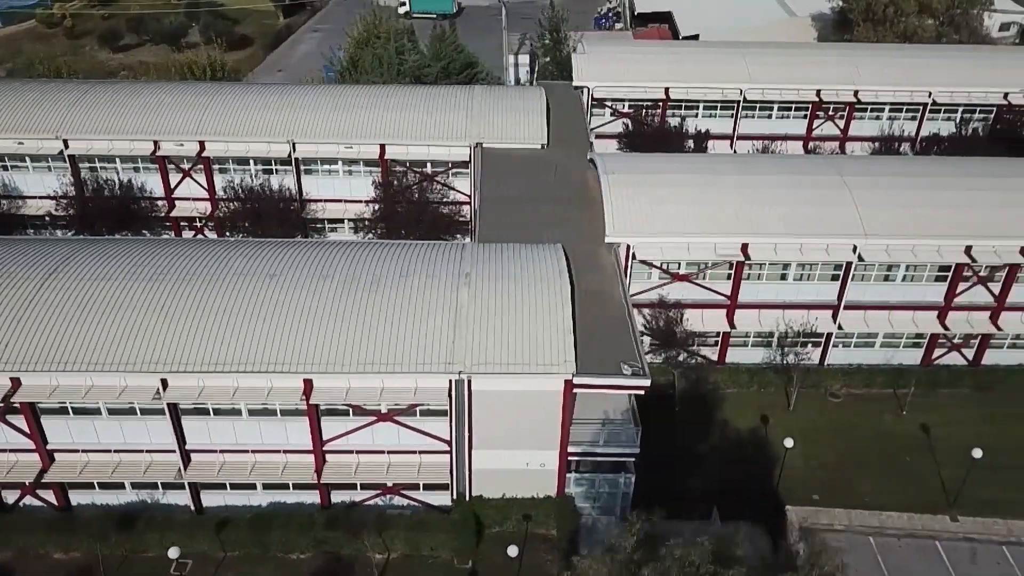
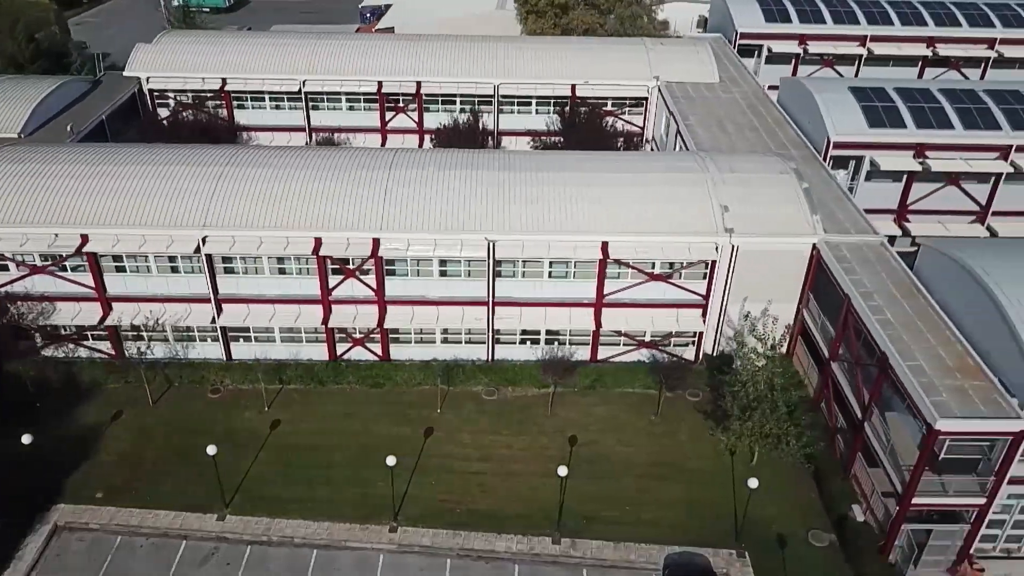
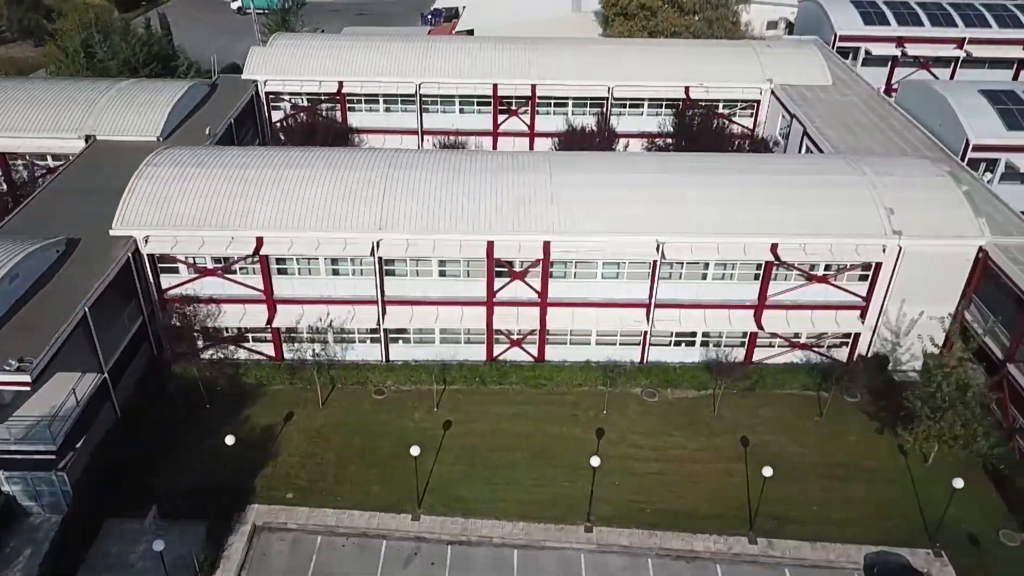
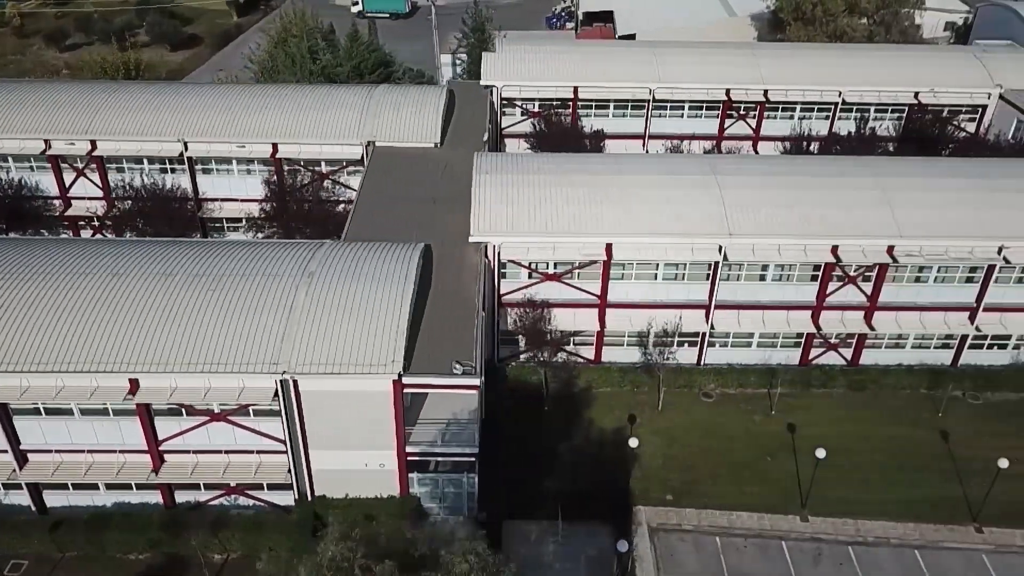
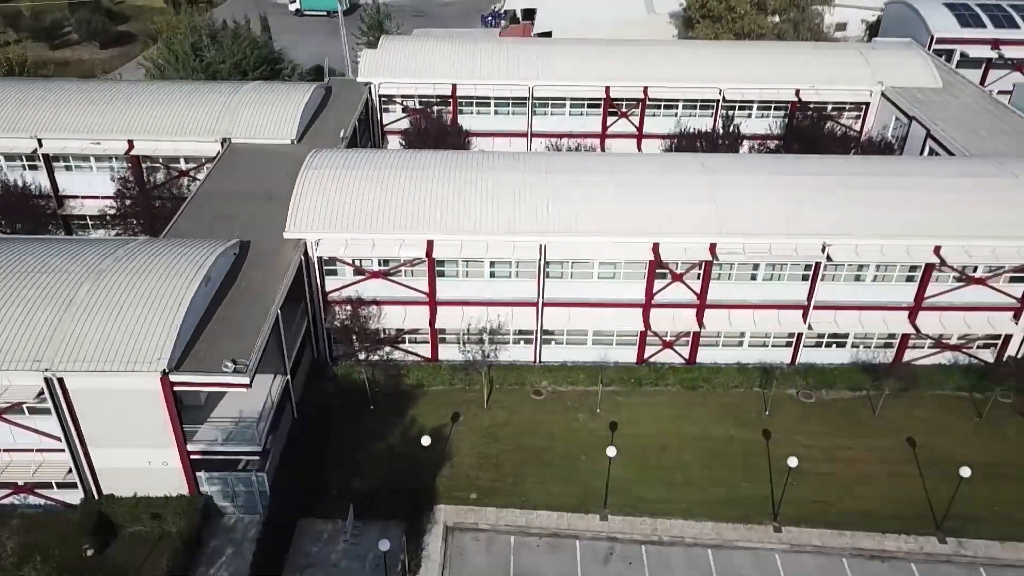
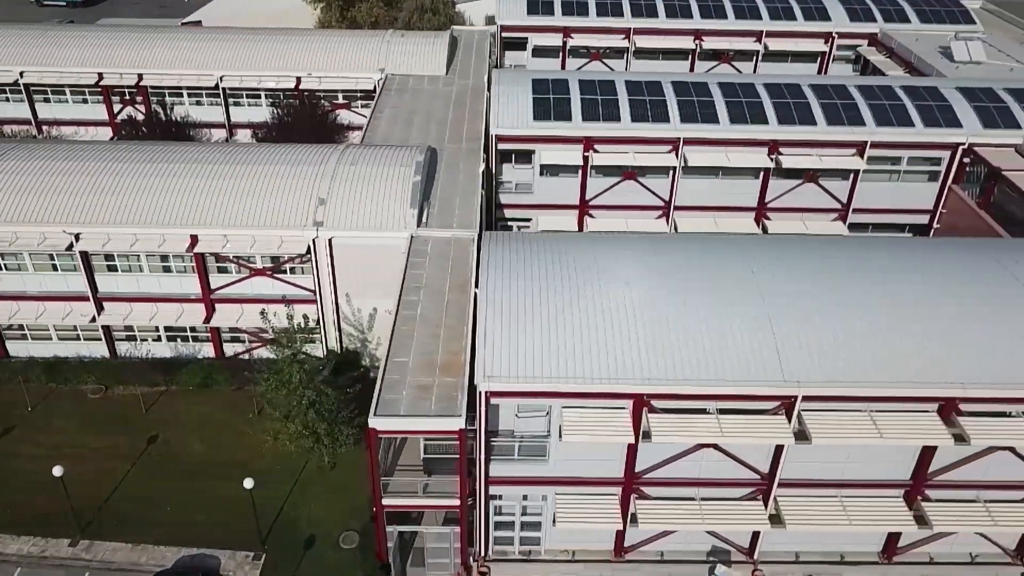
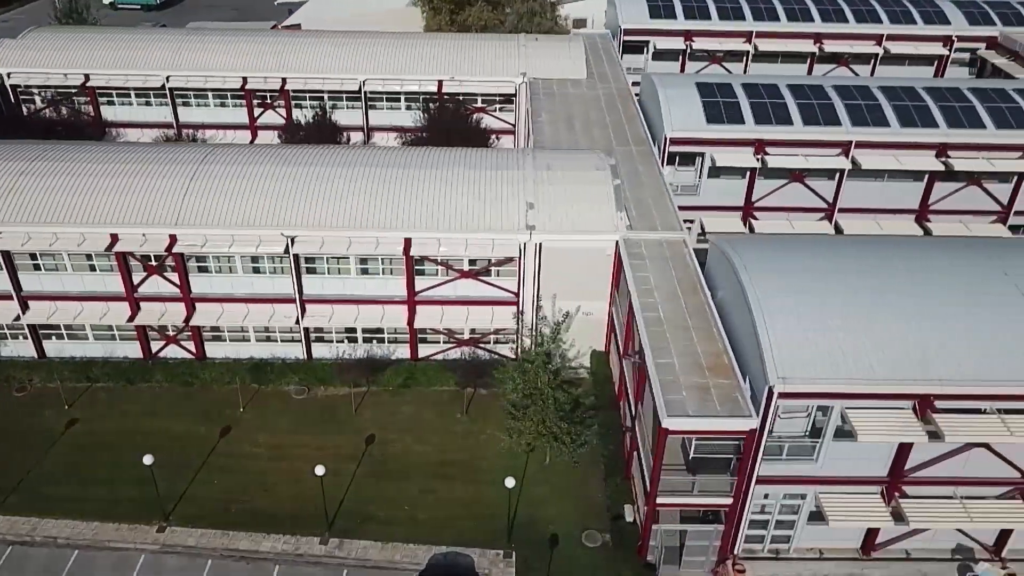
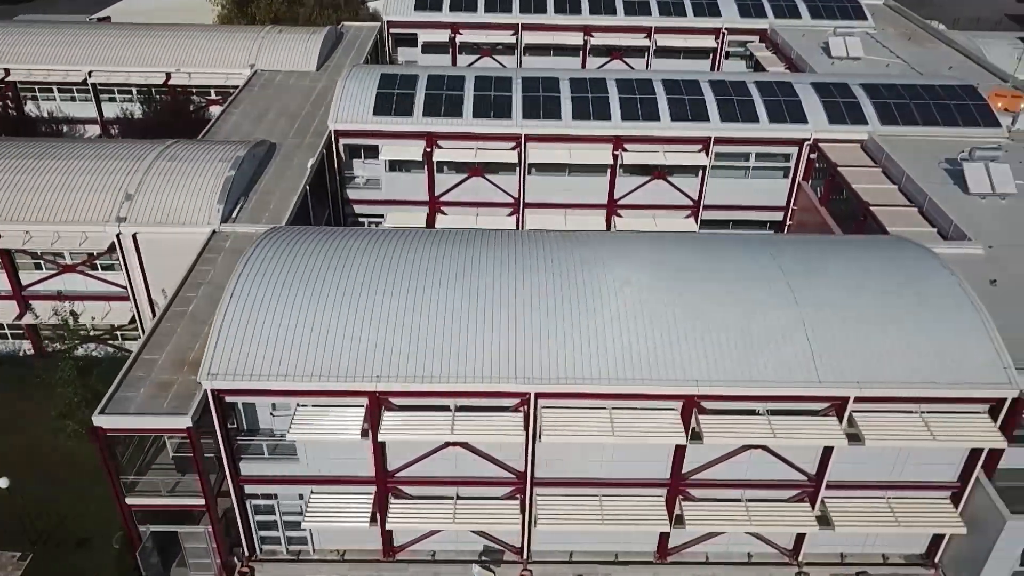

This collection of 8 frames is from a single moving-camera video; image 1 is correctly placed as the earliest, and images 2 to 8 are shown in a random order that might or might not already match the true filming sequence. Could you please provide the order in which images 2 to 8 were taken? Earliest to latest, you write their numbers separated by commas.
4, 5, 3, 2, 7, 6, 8
